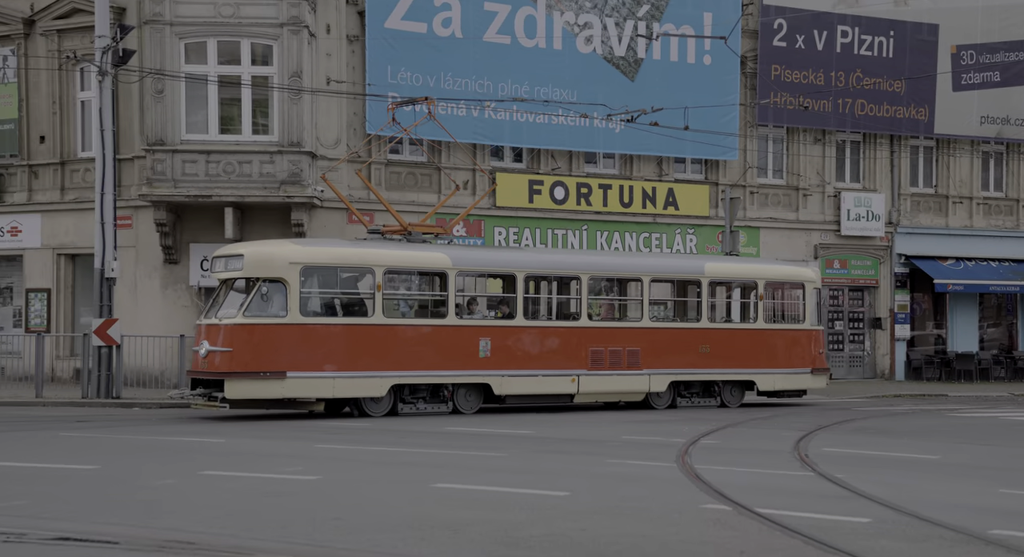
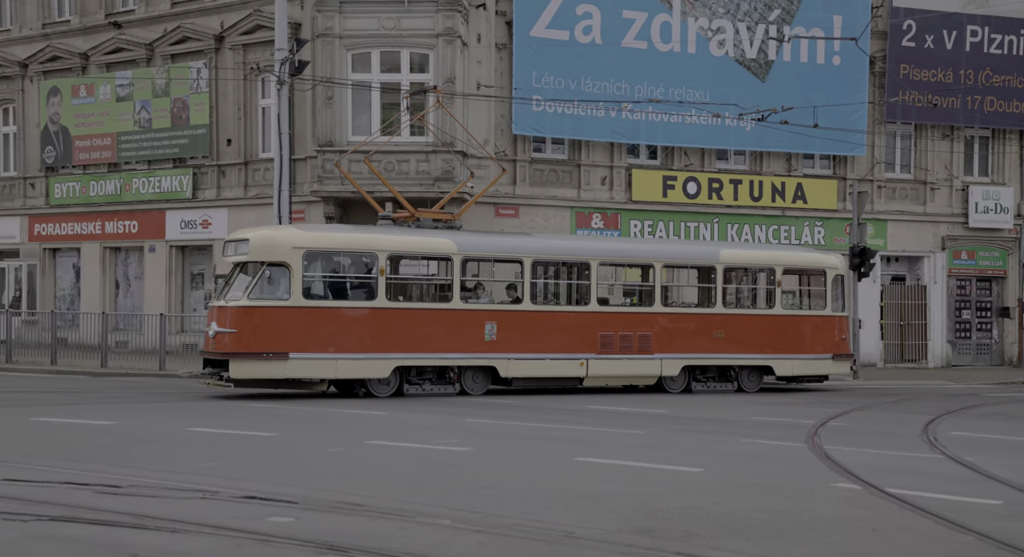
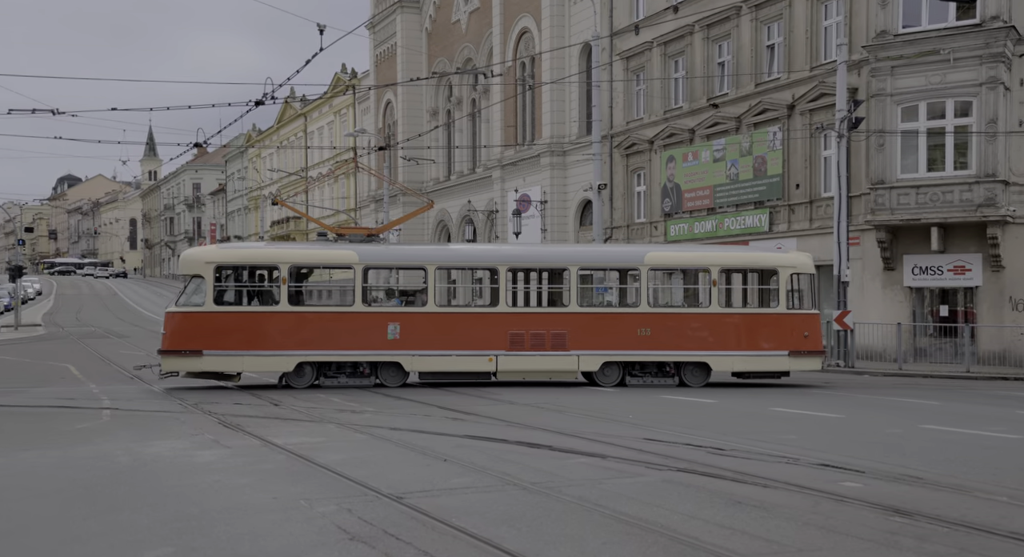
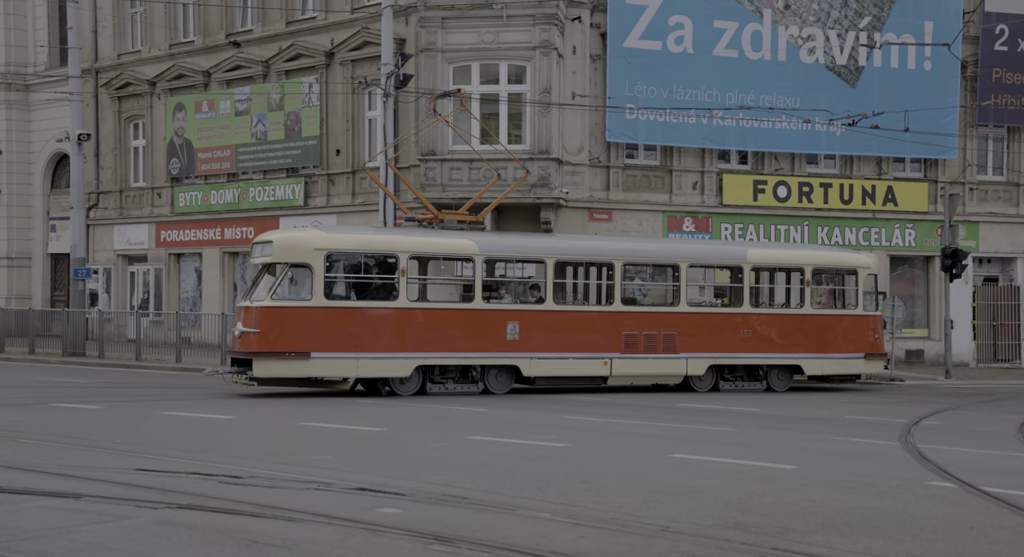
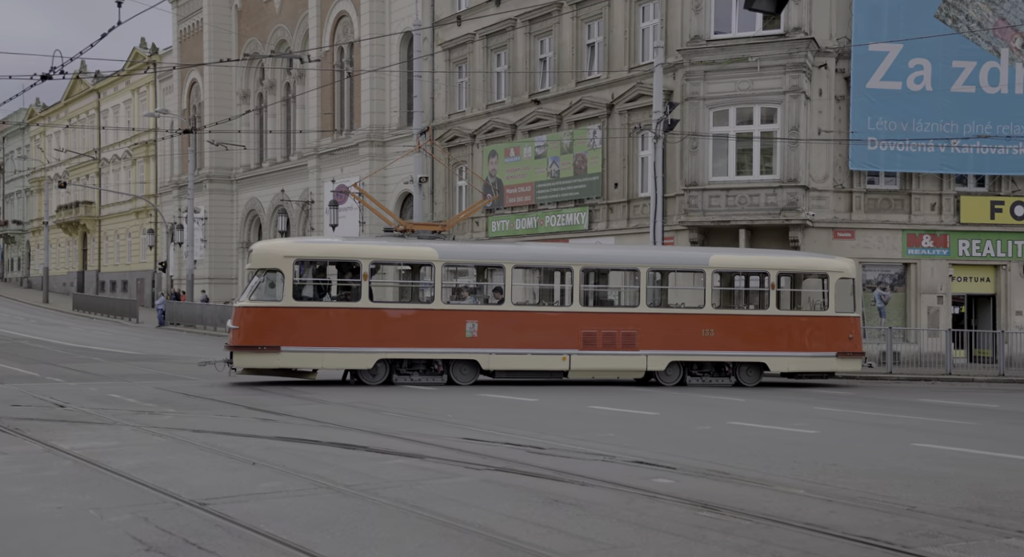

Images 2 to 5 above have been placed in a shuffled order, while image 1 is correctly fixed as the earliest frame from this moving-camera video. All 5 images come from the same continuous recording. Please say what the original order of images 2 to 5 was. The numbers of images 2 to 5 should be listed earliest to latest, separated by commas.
2, 4, 5, 3
